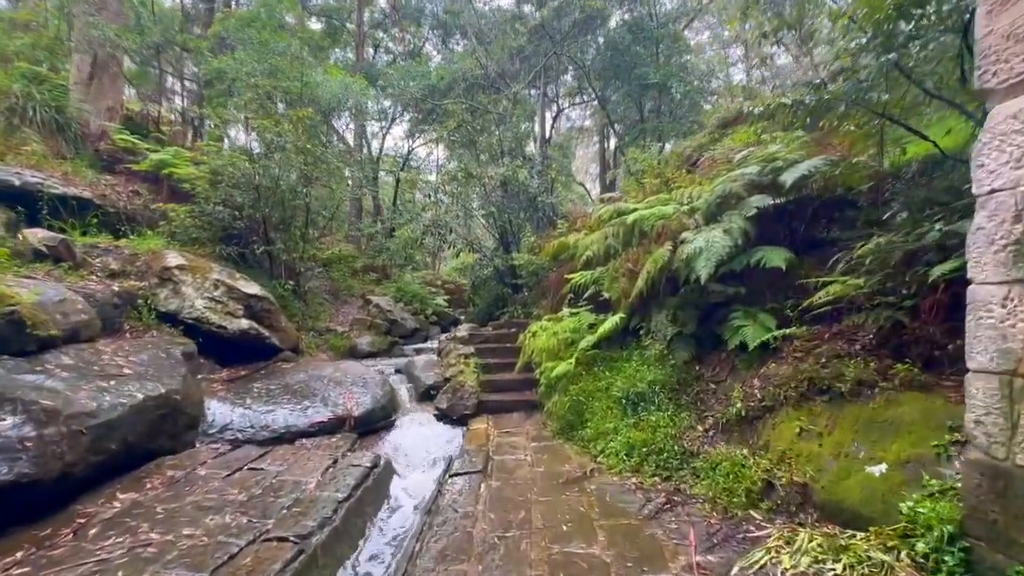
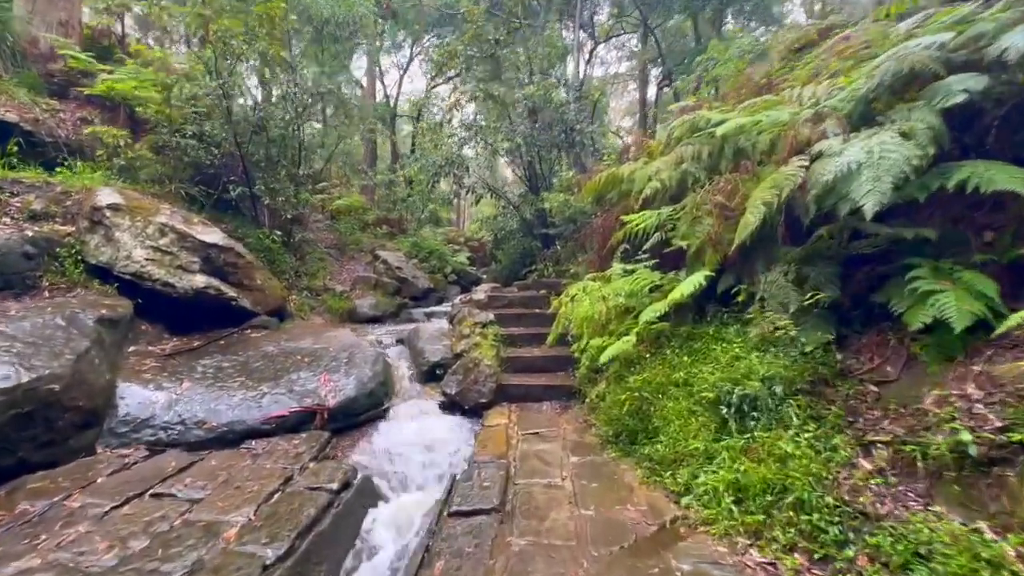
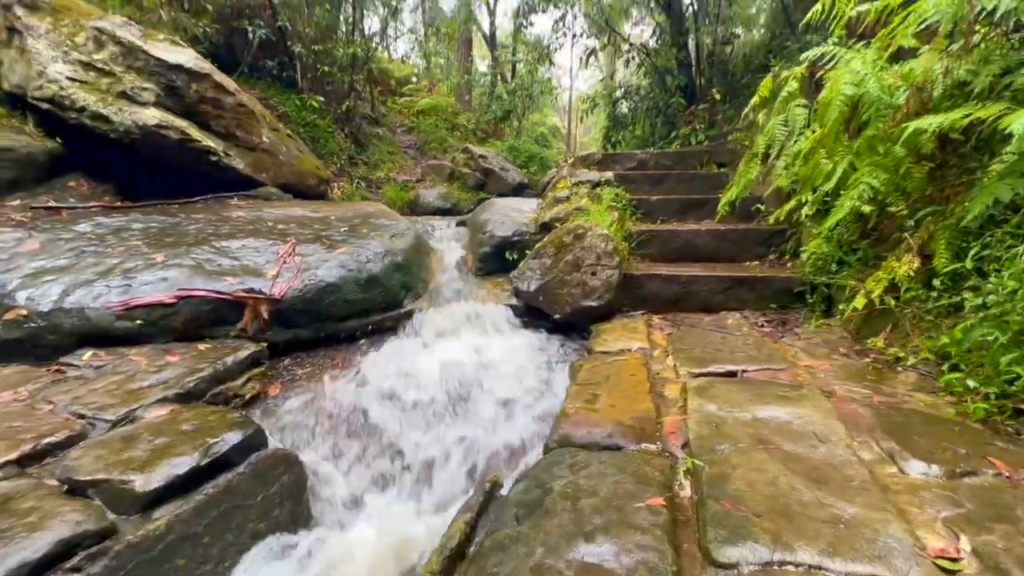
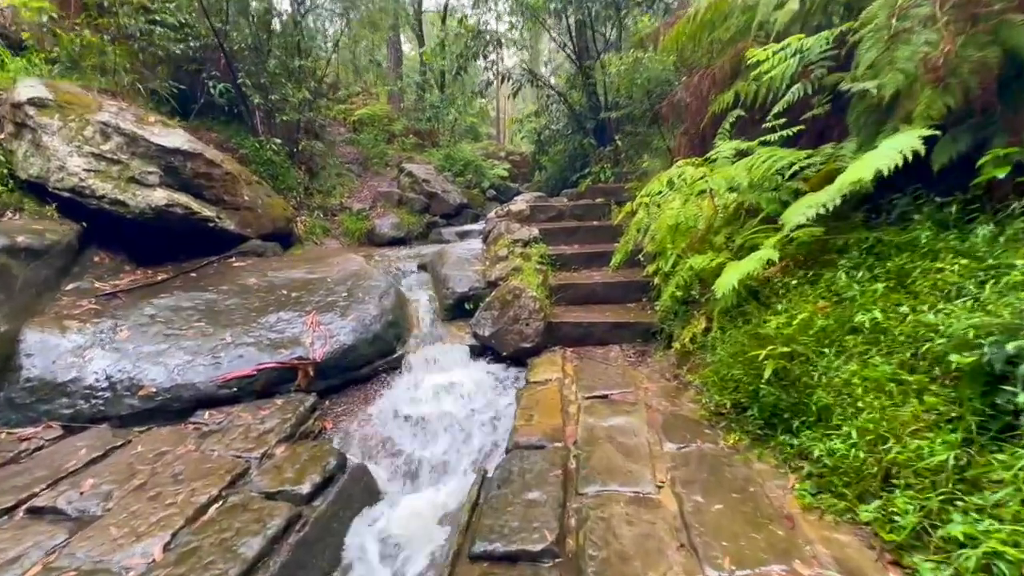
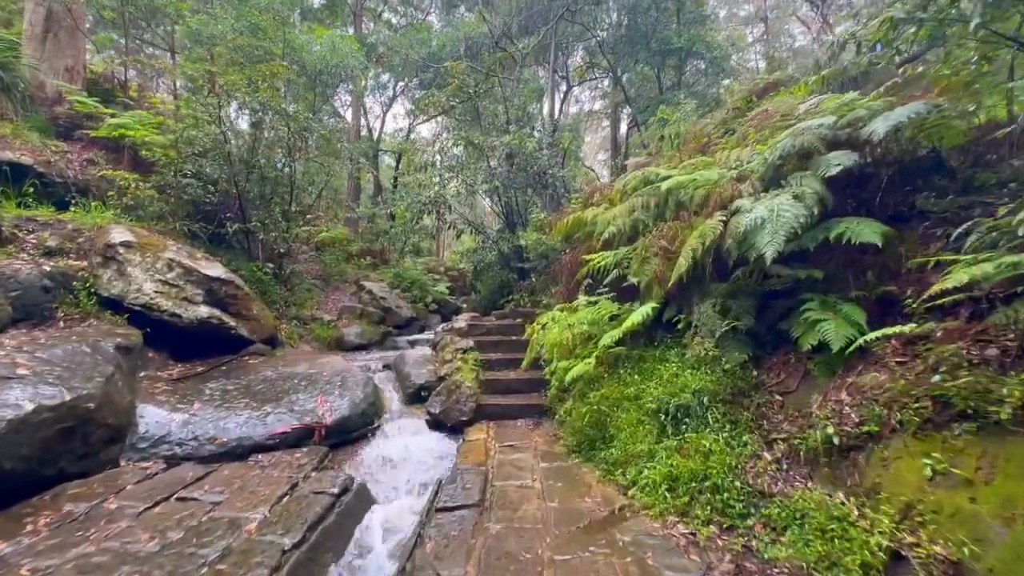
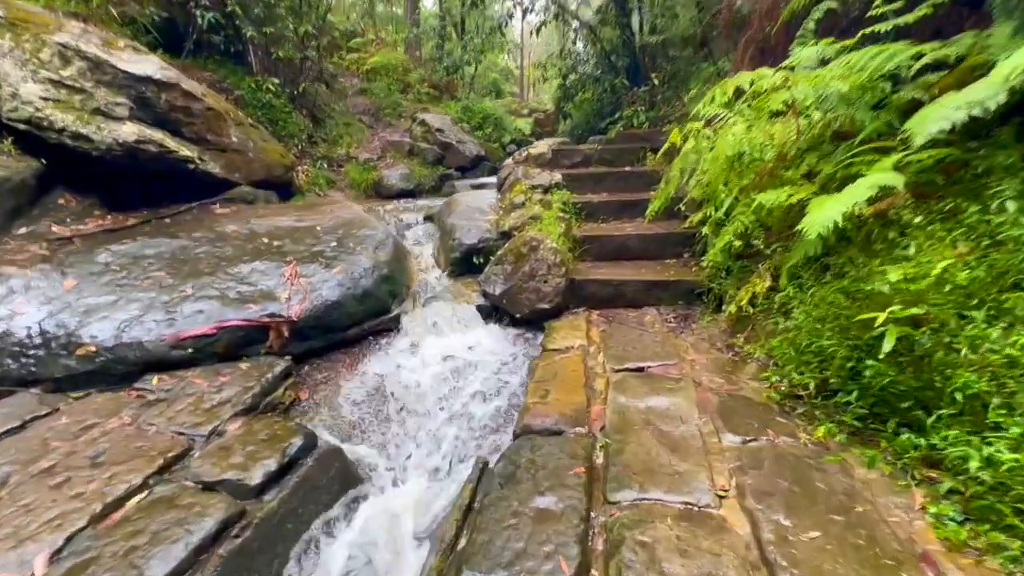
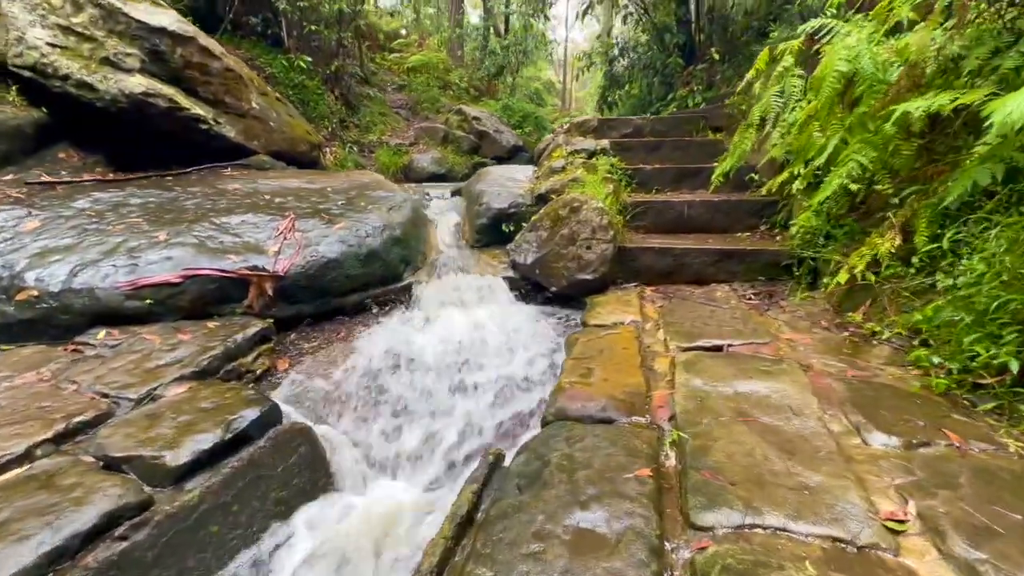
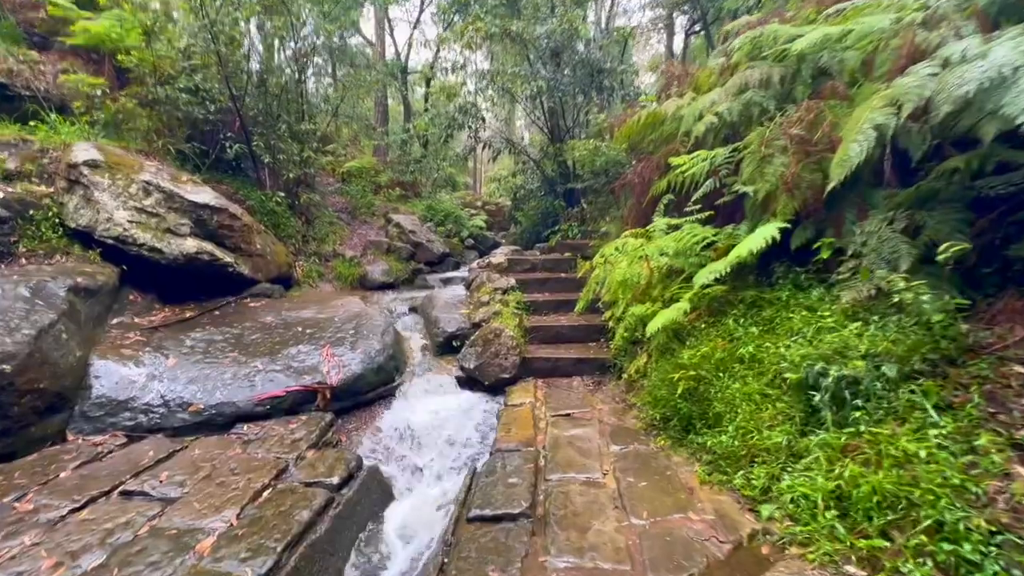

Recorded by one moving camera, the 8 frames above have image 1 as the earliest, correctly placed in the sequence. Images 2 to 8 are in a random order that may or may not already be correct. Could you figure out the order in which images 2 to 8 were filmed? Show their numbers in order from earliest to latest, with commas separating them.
5, 2, 8, 4, 6, 7, 3
